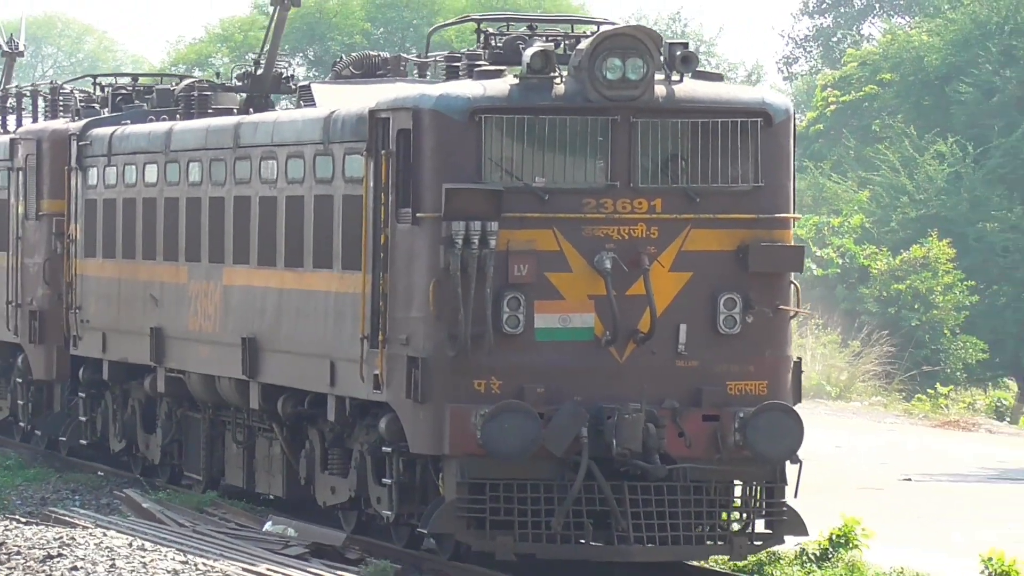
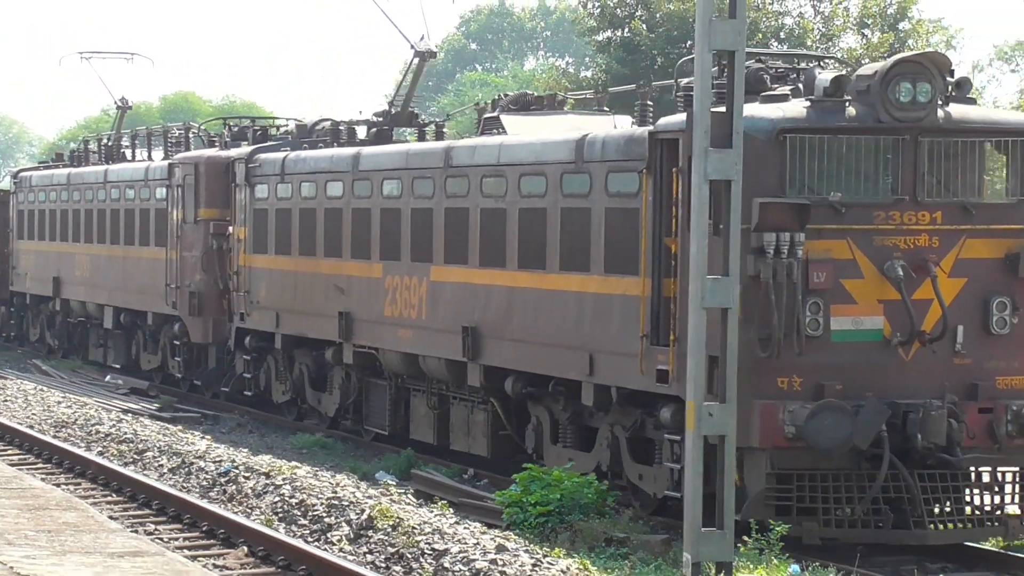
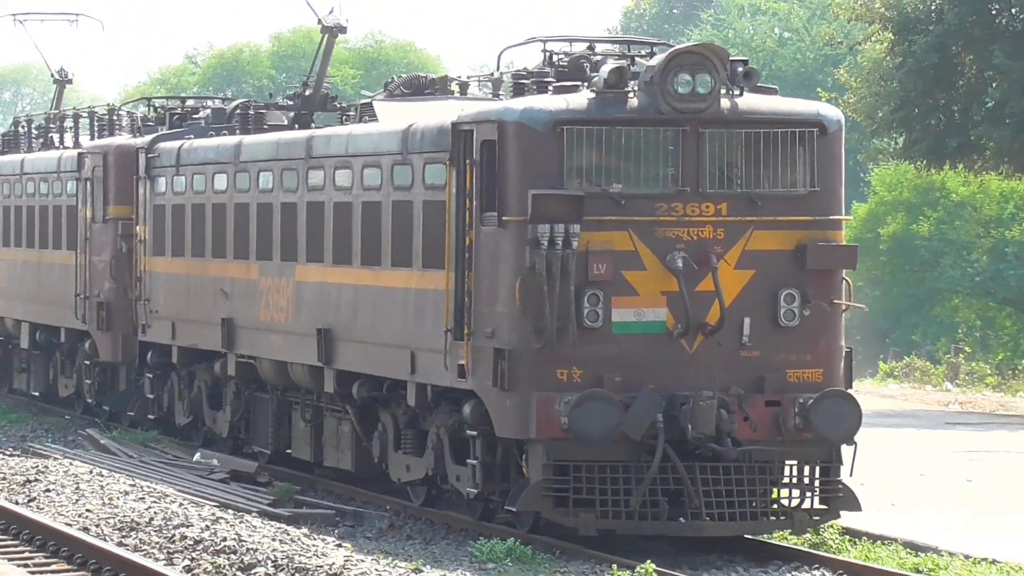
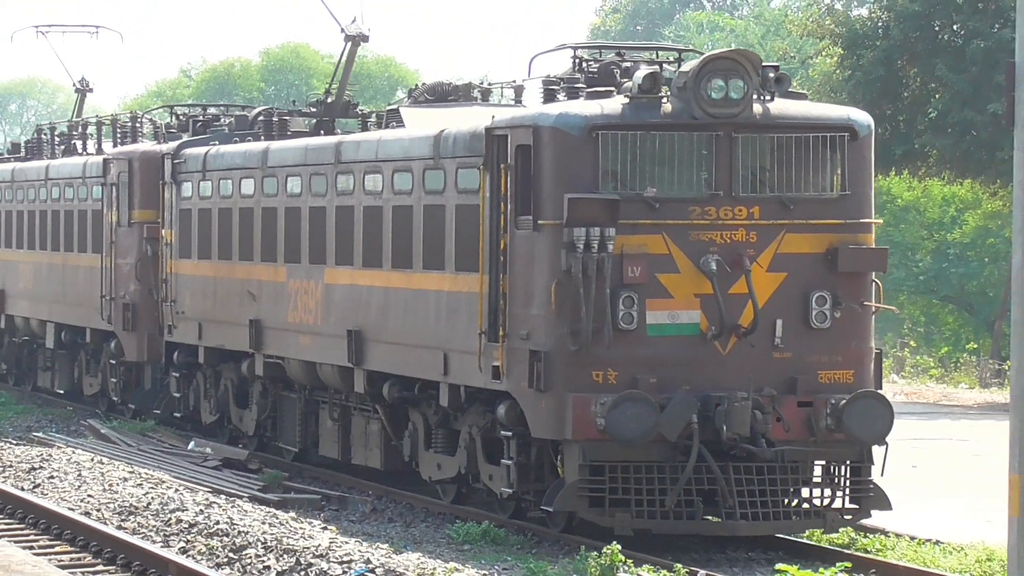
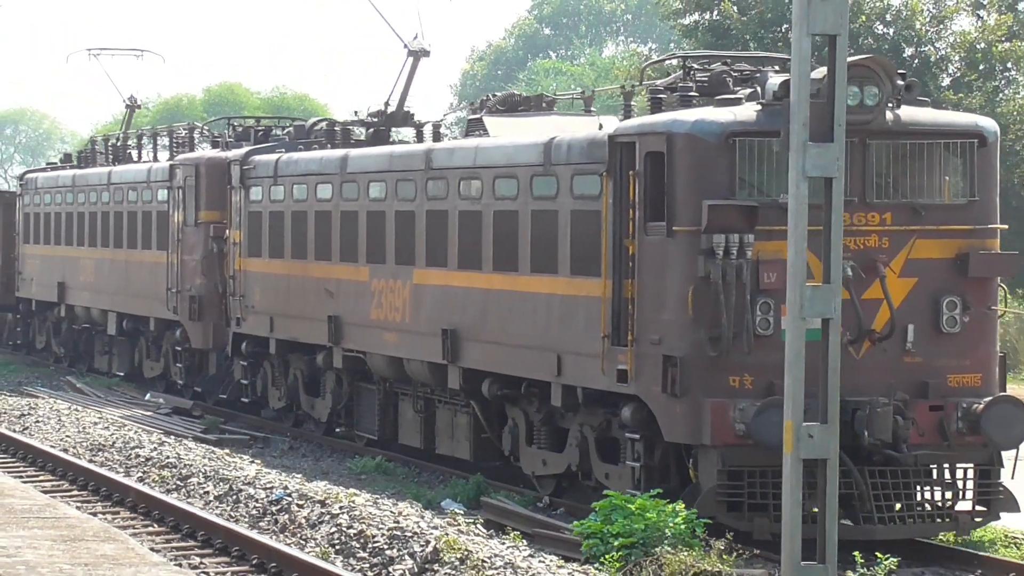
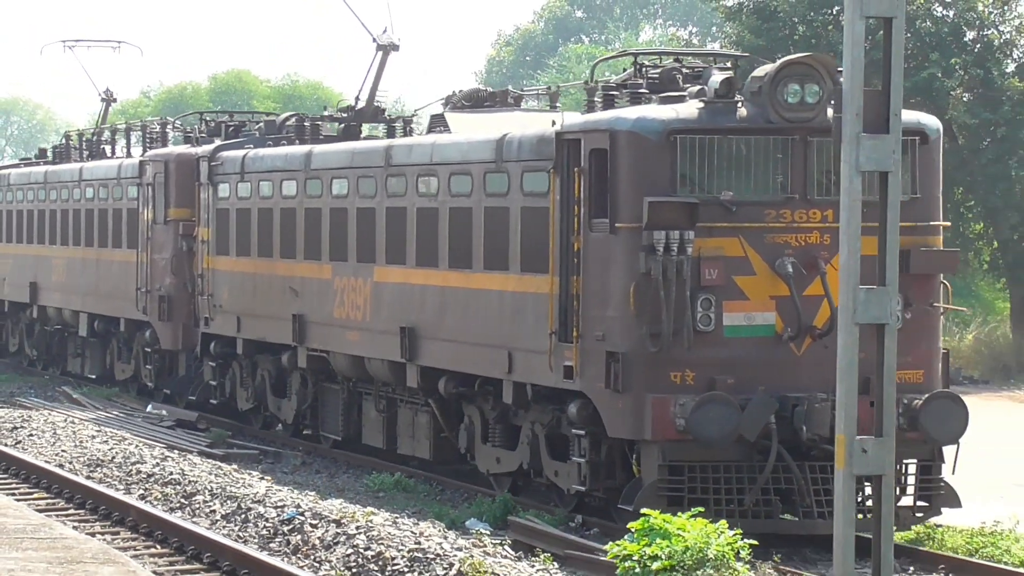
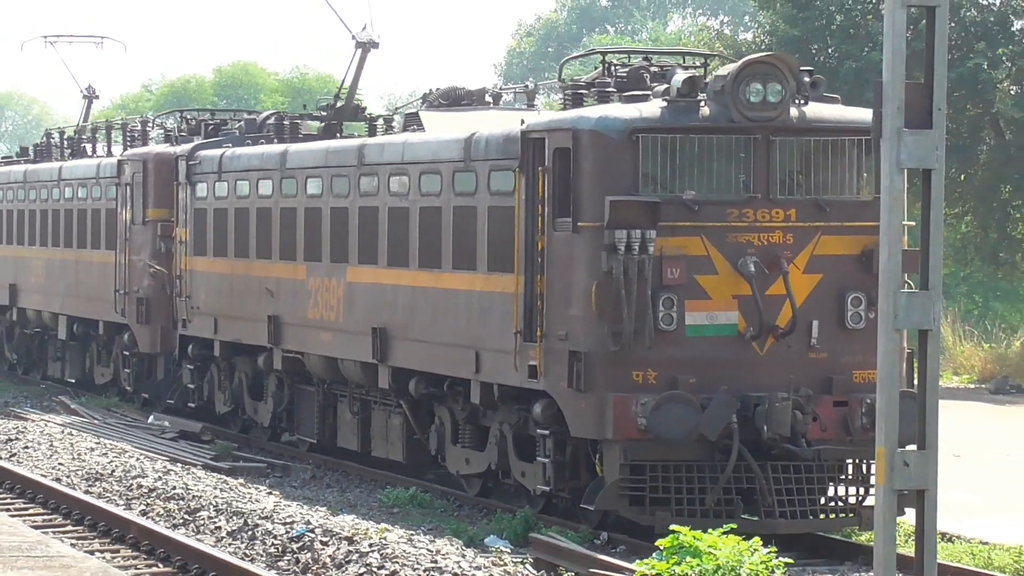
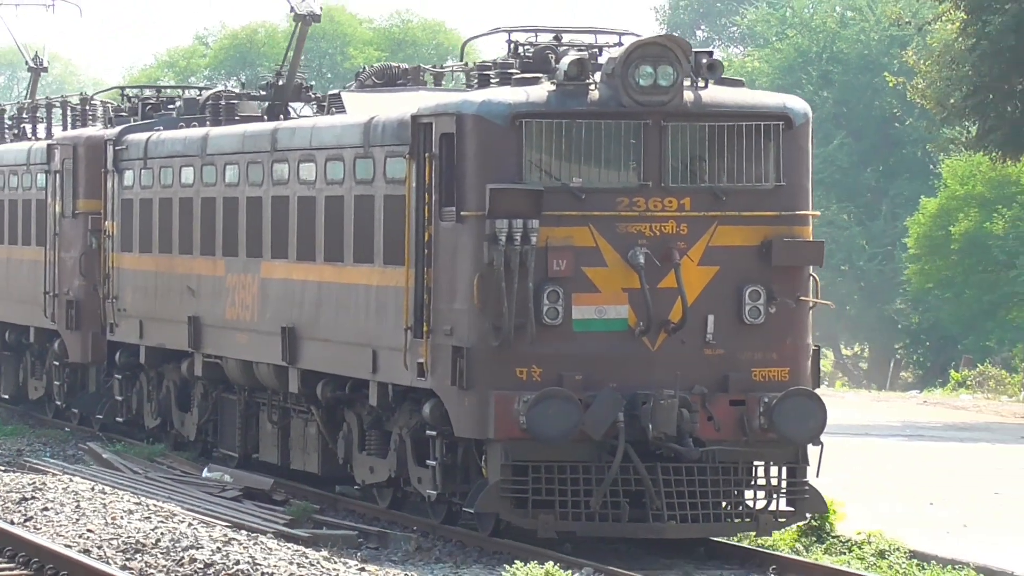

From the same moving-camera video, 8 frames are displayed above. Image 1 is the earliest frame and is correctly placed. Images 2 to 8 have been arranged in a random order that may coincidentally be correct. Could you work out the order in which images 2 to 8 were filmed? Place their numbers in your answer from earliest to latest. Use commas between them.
8, 3, 4, 7, 6, 5, 2
